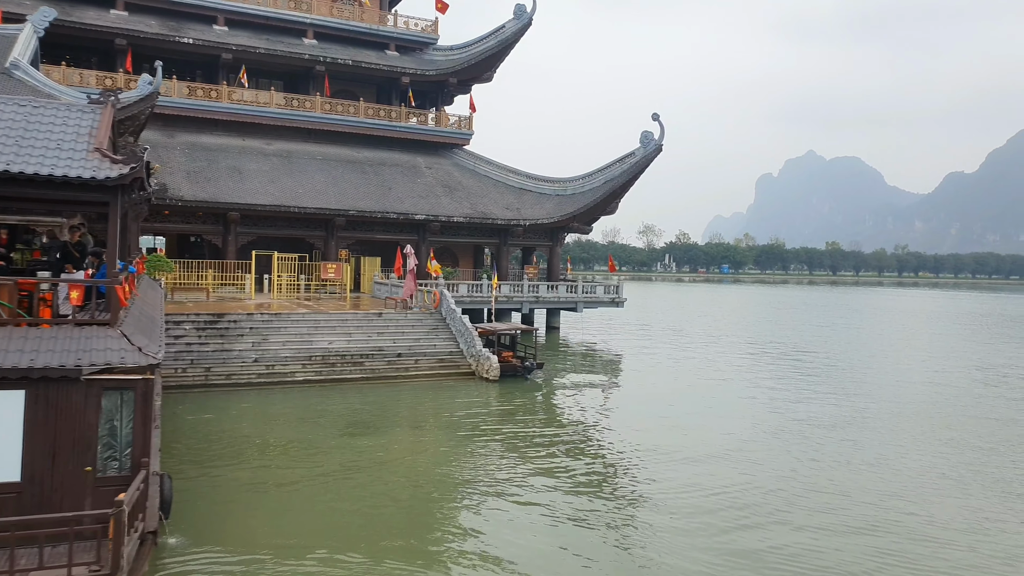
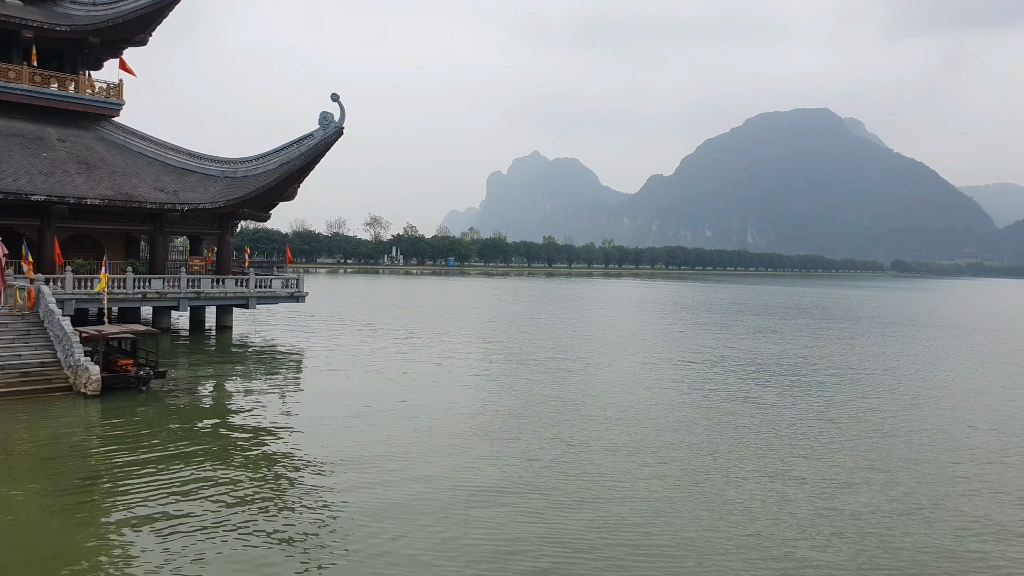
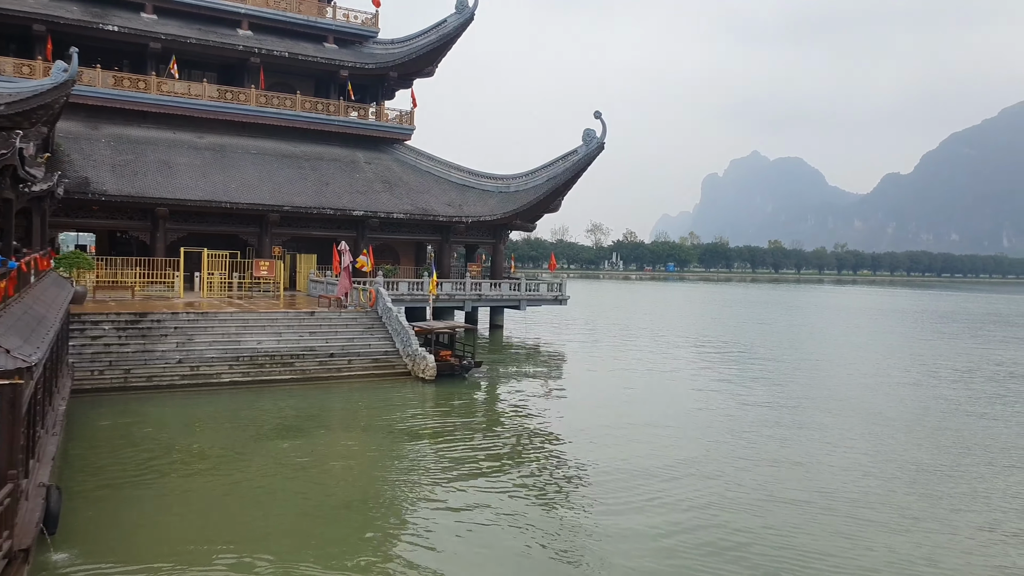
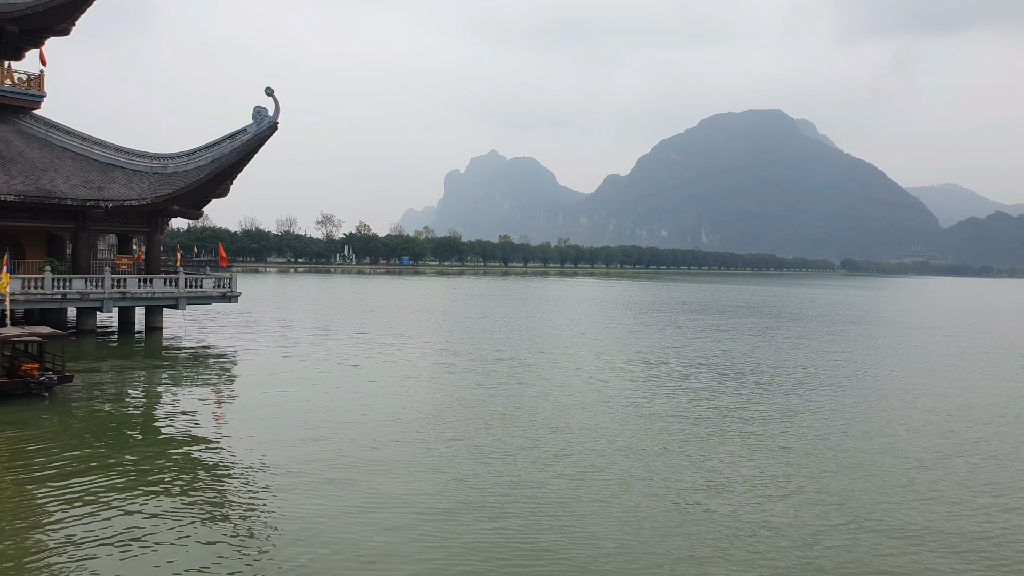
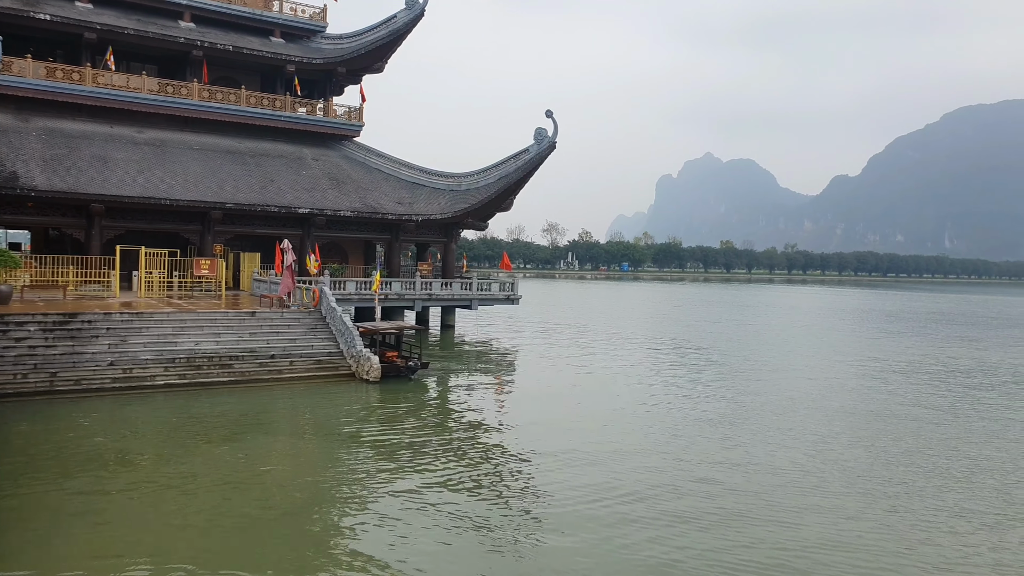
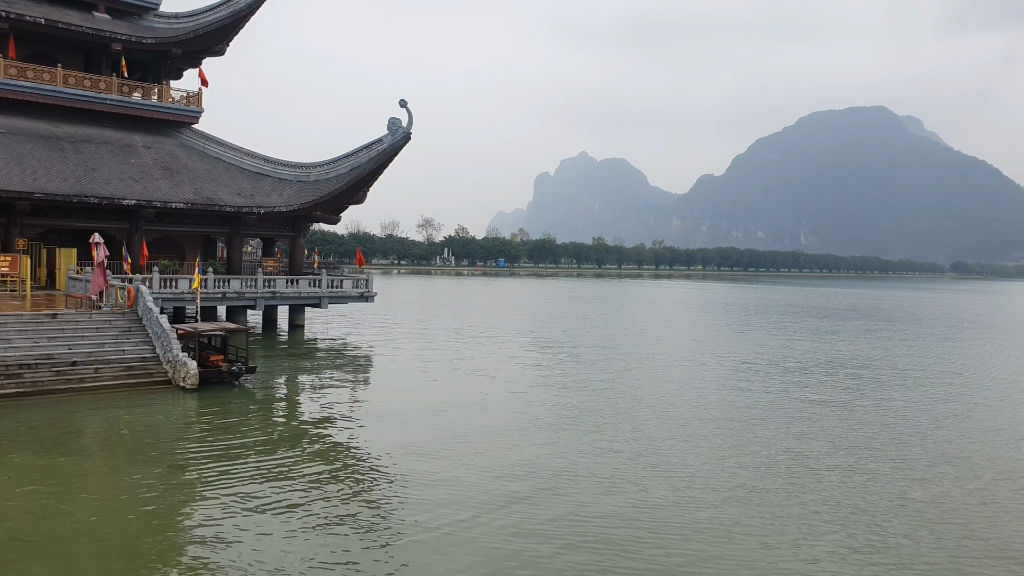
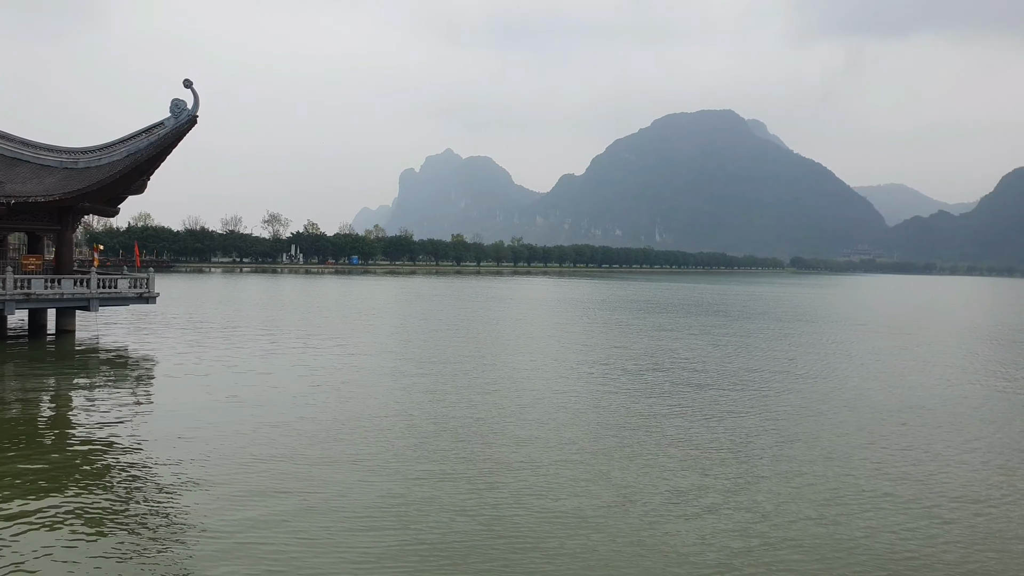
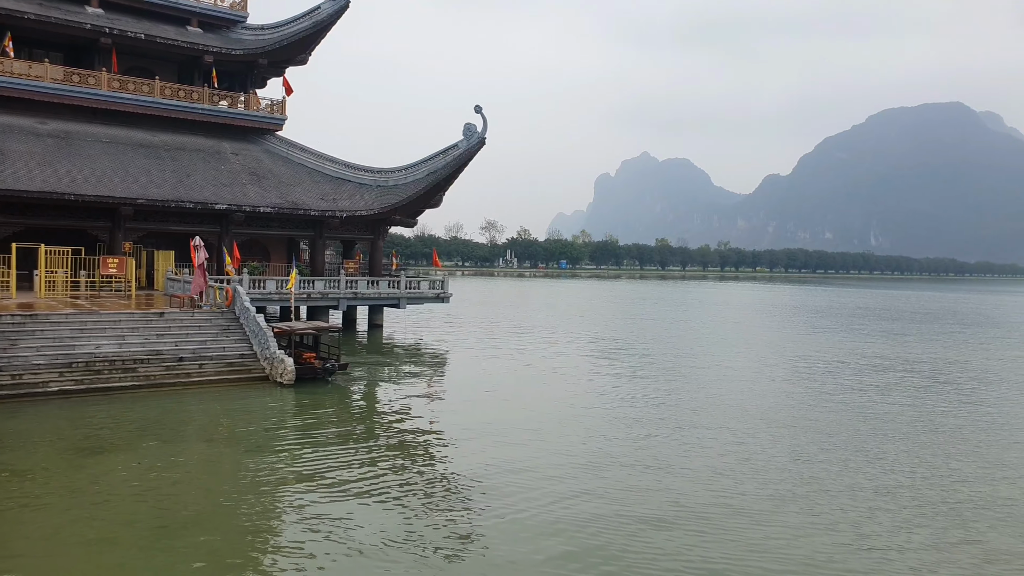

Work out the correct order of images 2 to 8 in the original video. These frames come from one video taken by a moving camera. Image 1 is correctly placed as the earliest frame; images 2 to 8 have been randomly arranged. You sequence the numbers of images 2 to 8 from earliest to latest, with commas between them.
3, 5, 8, 6, 2, 4, 7
